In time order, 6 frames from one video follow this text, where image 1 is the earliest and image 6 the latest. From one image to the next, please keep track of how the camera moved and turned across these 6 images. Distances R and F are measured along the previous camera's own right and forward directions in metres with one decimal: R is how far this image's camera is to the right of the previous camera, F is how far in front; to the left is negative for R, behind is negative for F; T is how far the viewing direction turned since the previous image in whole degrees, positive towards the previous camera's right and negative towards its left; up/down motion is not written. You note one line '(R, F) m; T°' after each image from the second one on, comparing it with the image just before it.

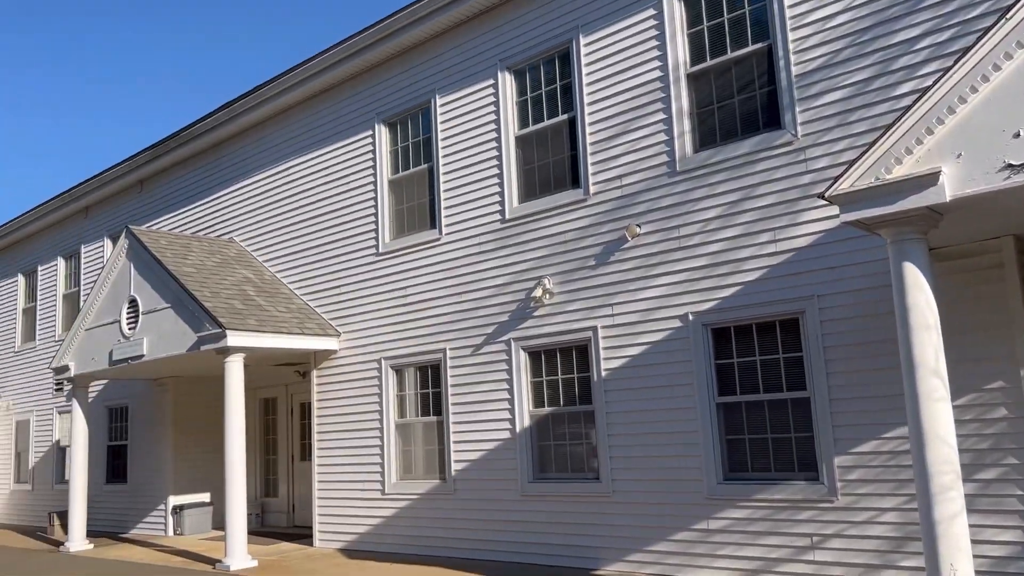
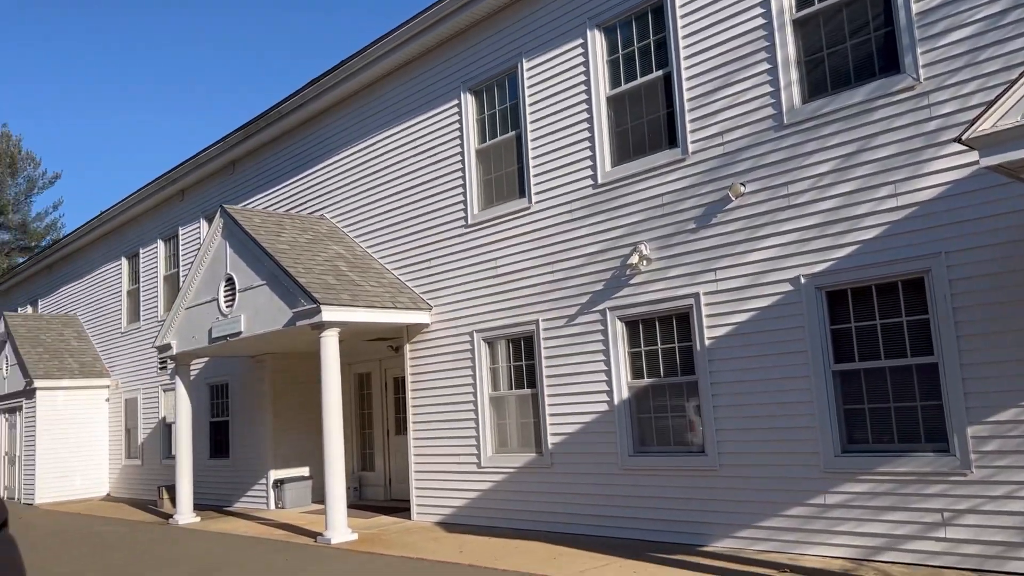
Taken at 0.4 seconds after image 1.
(-0.1, +0.3) m; -6°
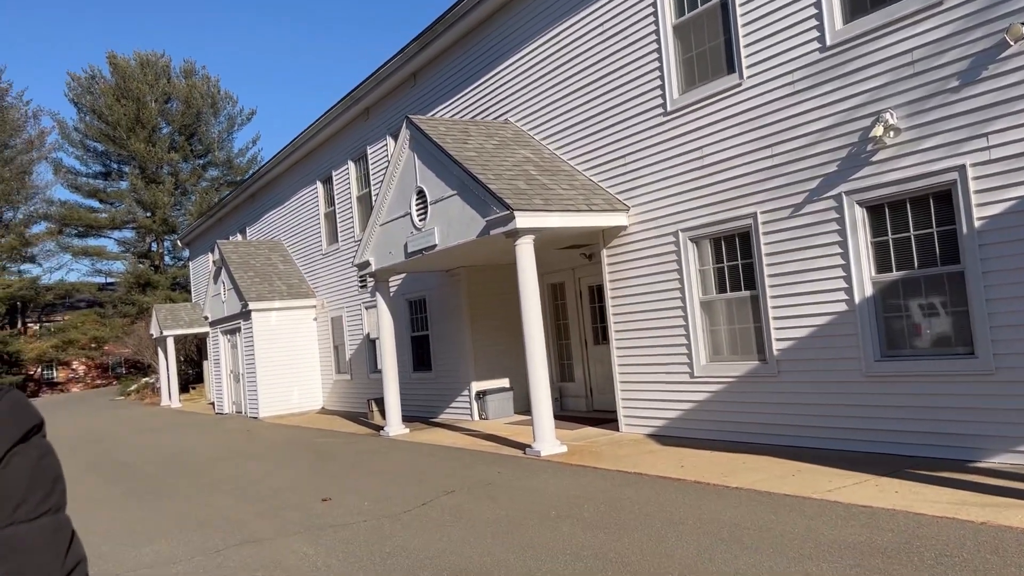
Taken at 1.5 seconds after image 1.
(-0.3, +0.7) m; -12°
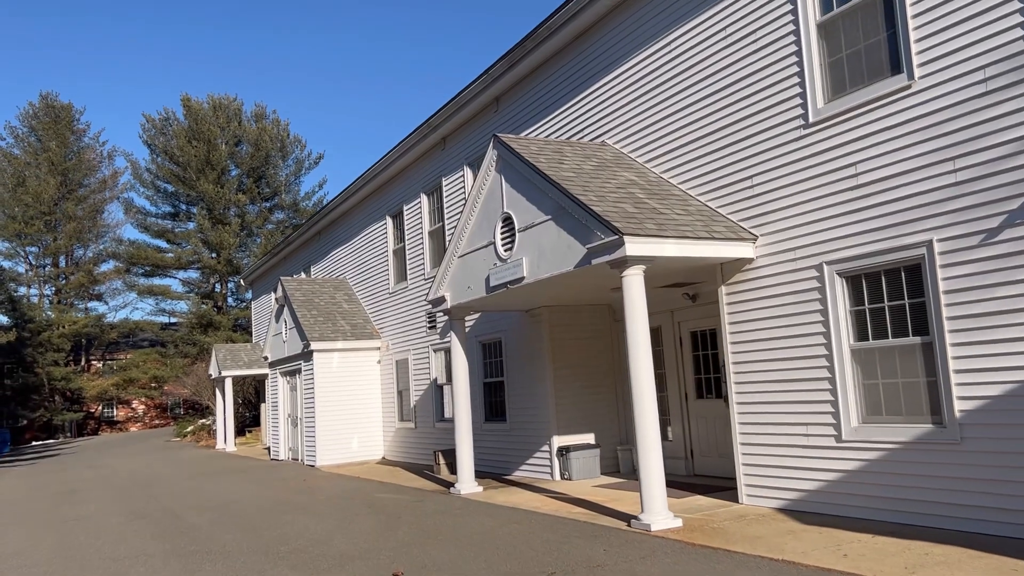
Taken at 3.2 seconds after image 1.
(-0.5, +1.4) m; -4°
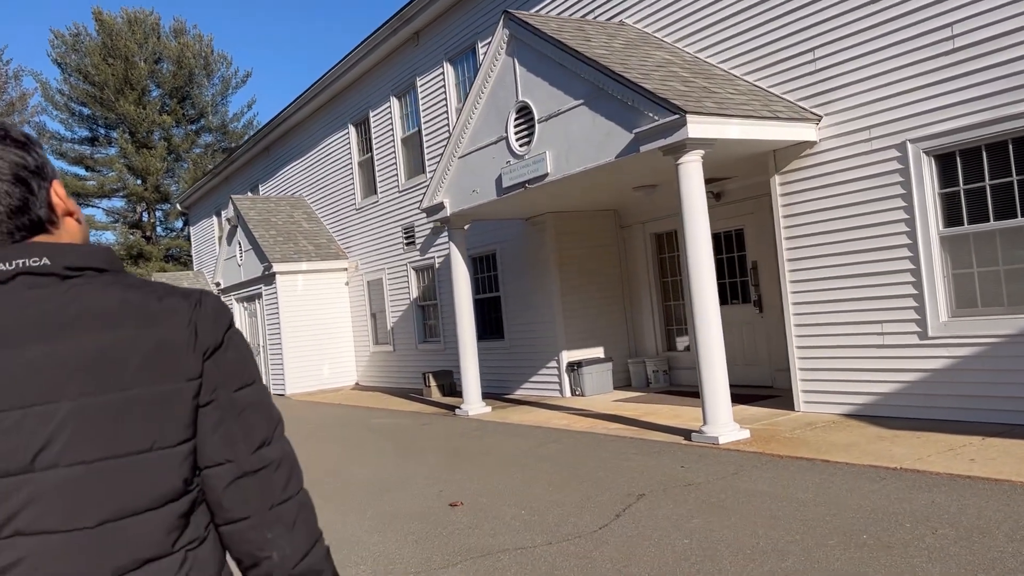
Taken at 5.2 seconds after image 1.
(-1.0, +1.1) m; +5°
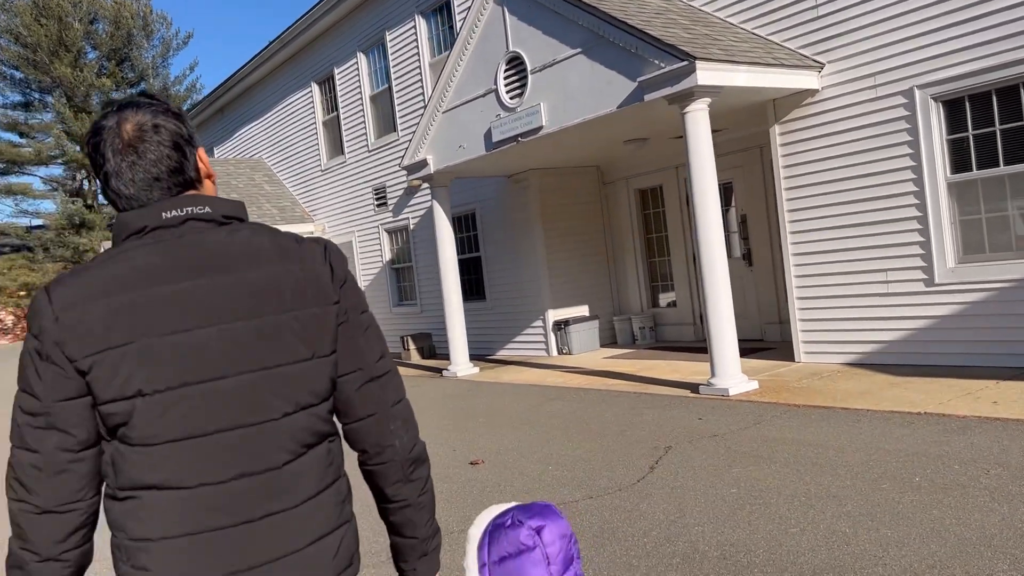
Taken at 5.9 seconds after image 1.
(-0.5, +0.2) m; +3°
